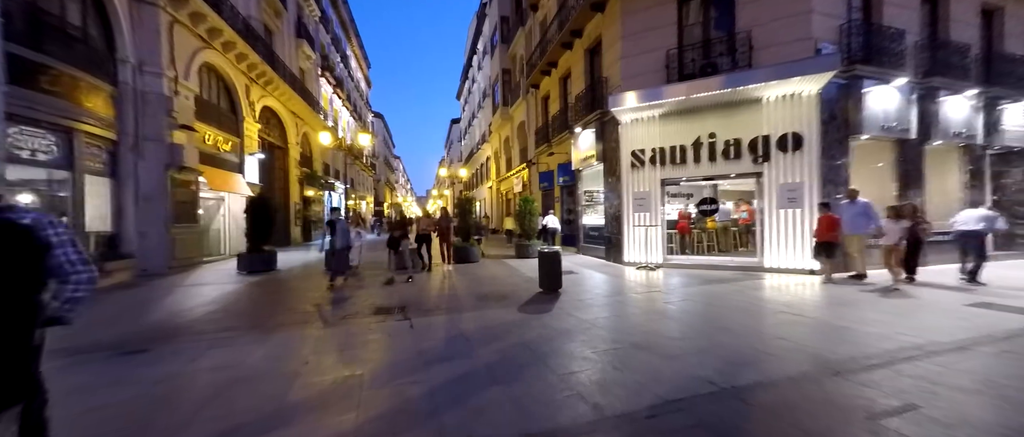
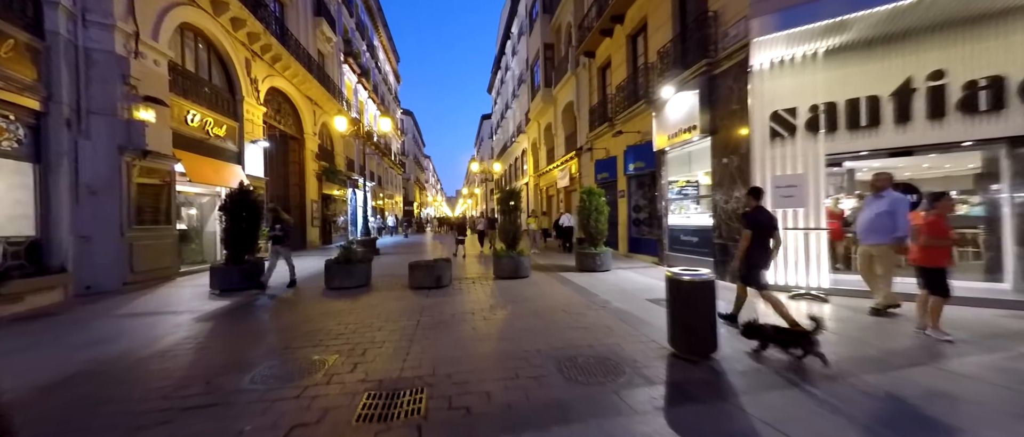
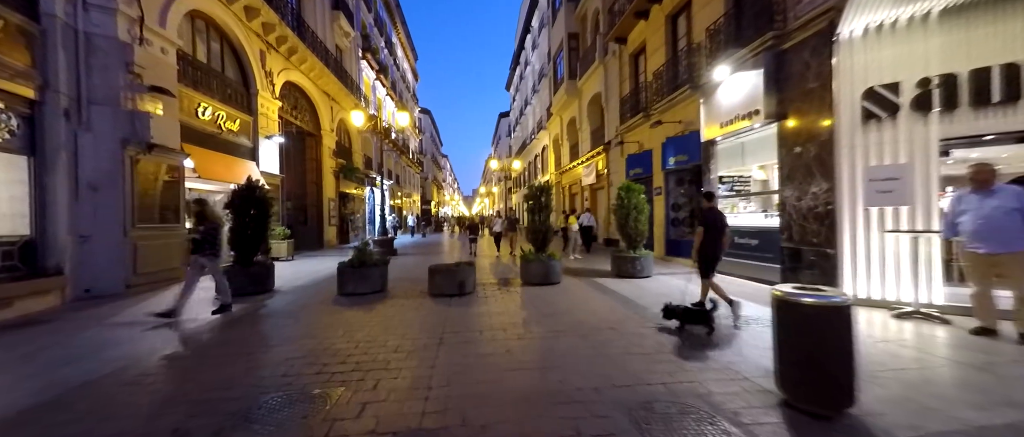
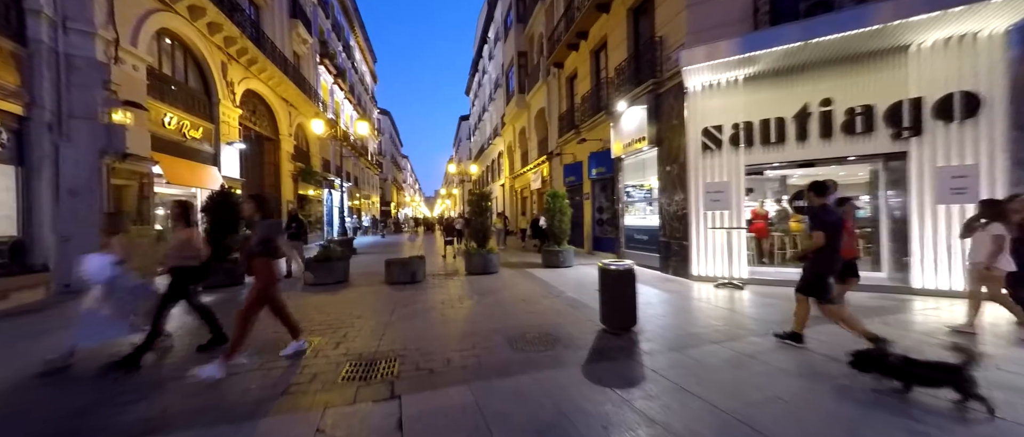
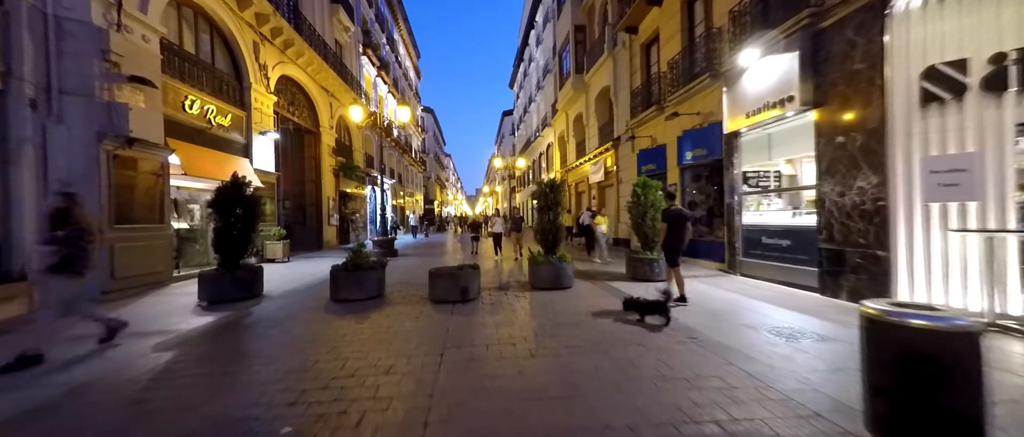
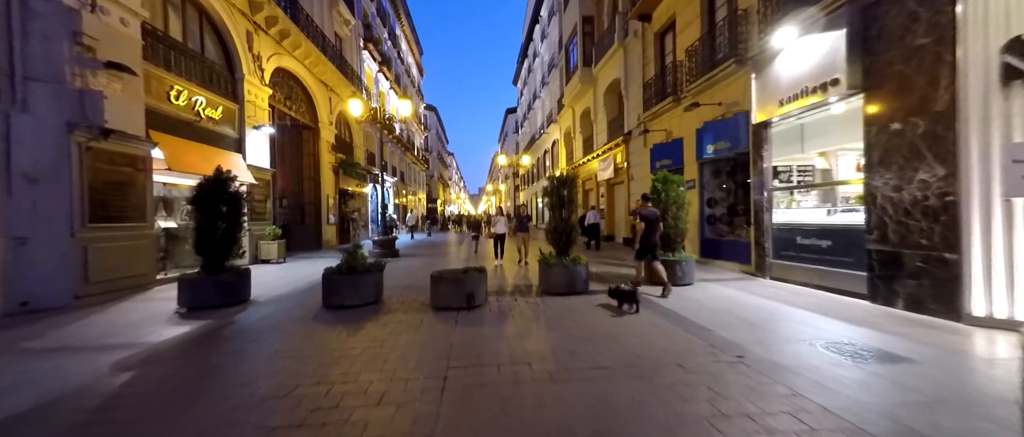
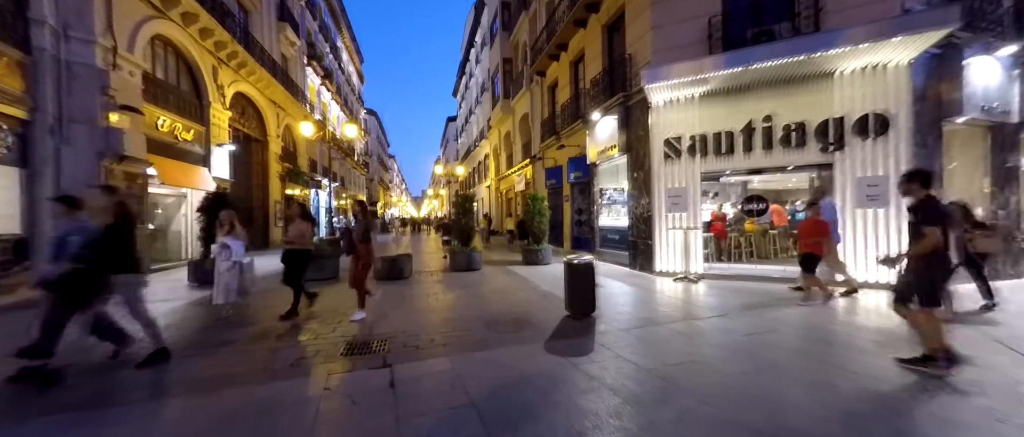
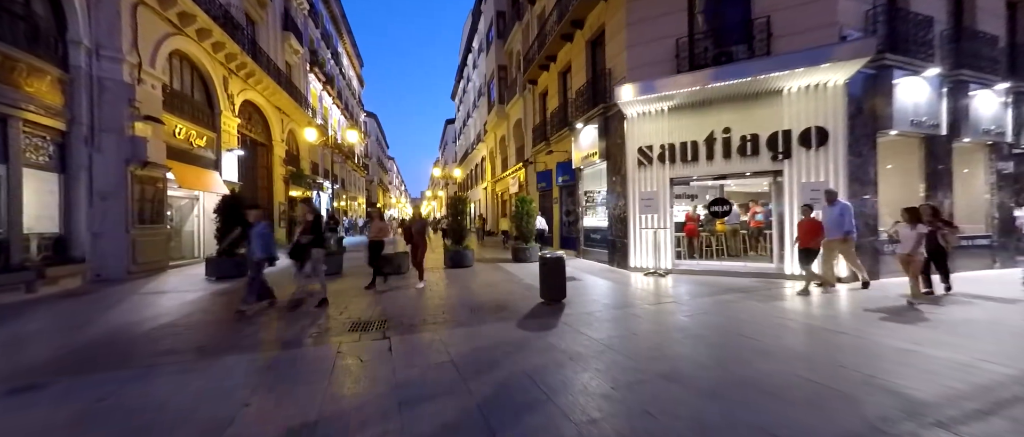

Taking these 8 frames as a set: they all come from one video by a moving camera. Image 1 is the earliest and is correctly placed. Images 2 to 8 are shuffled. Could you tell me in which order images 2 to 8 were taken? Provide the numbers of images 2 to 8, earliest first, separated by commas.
8, 7, 4, 2, 3, 5, 6
